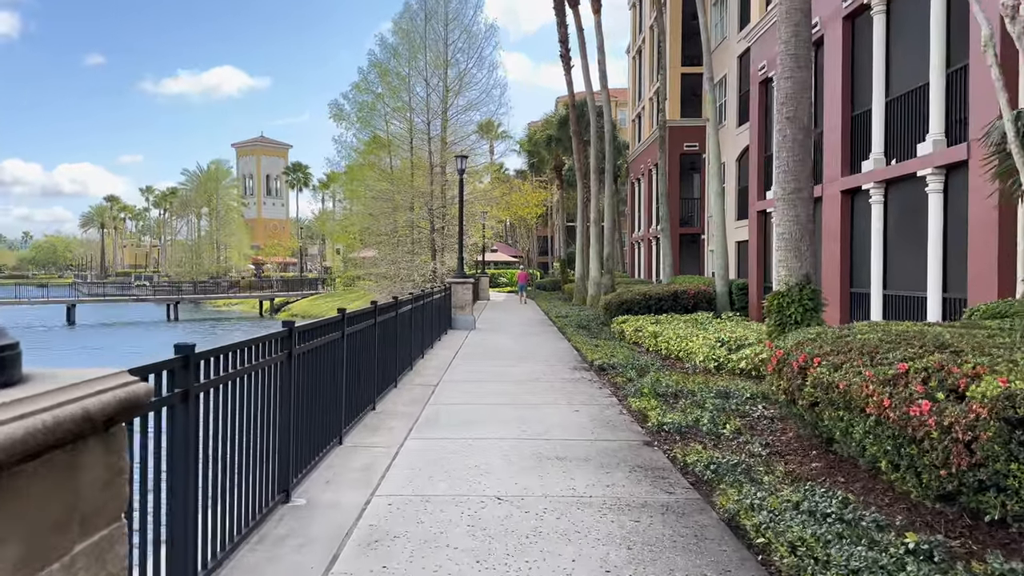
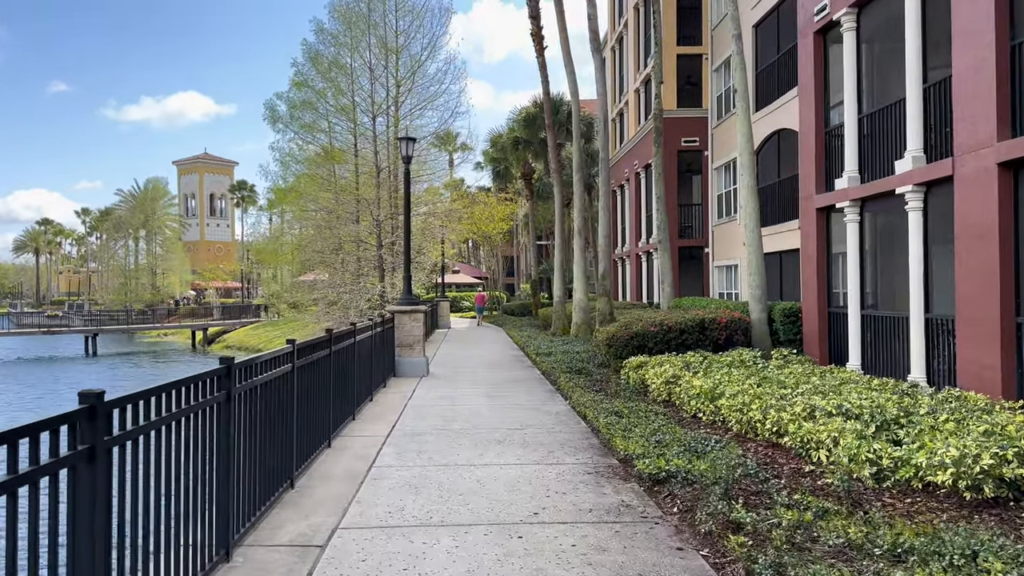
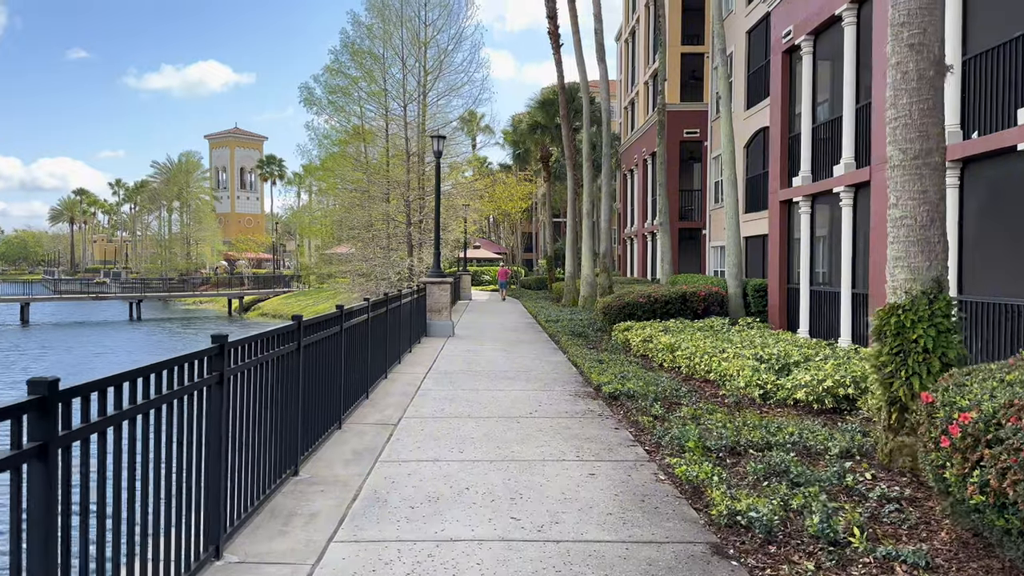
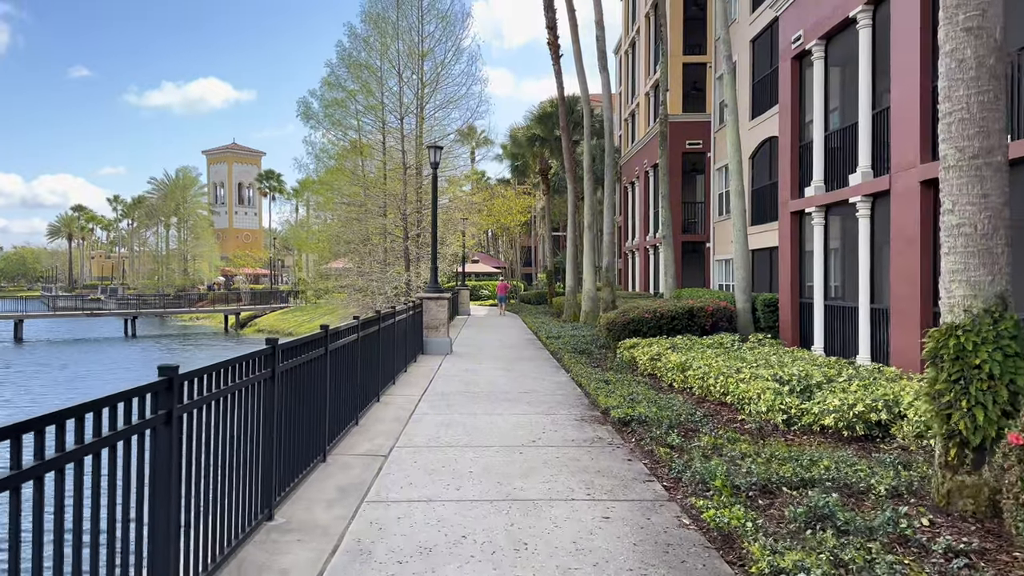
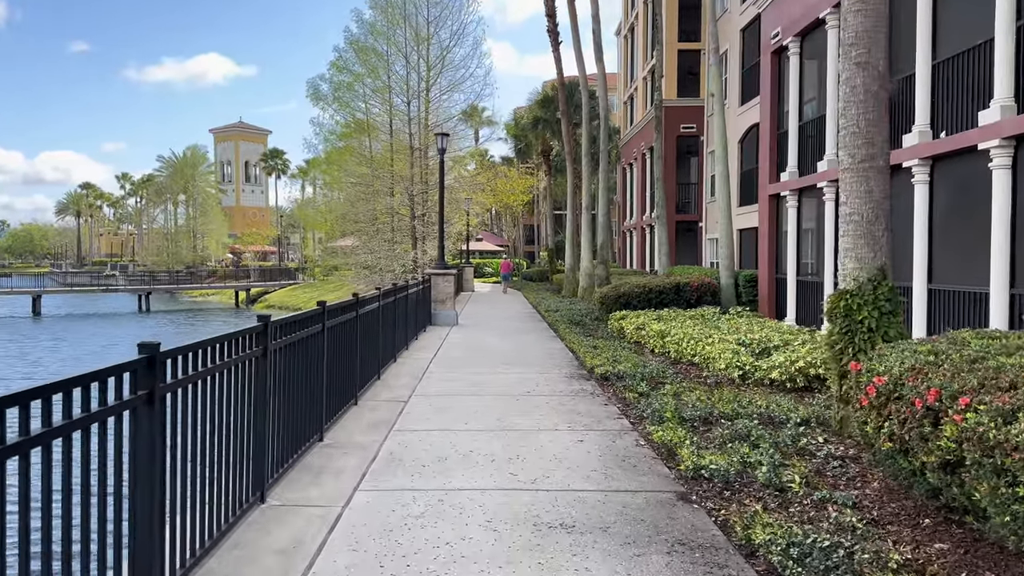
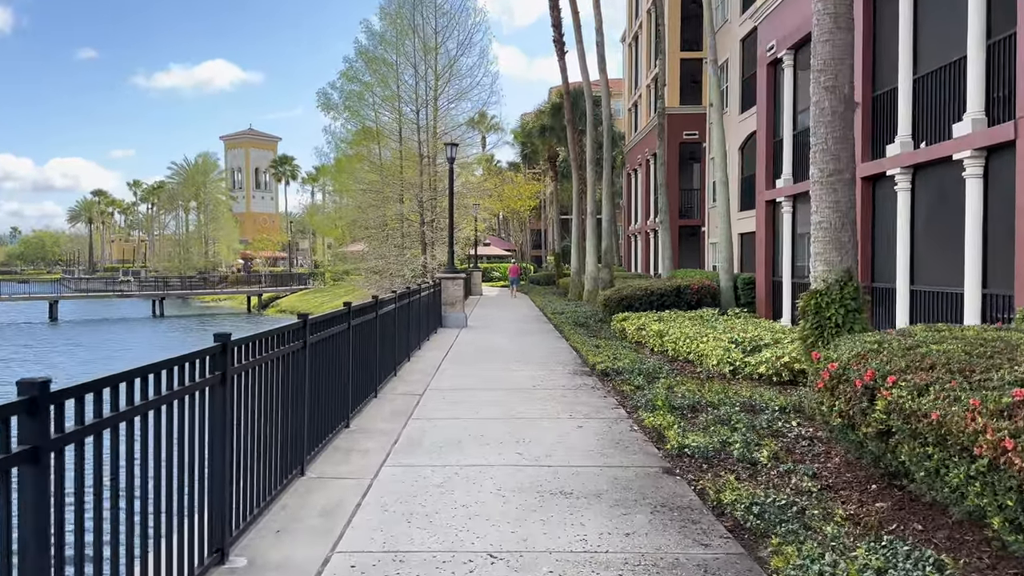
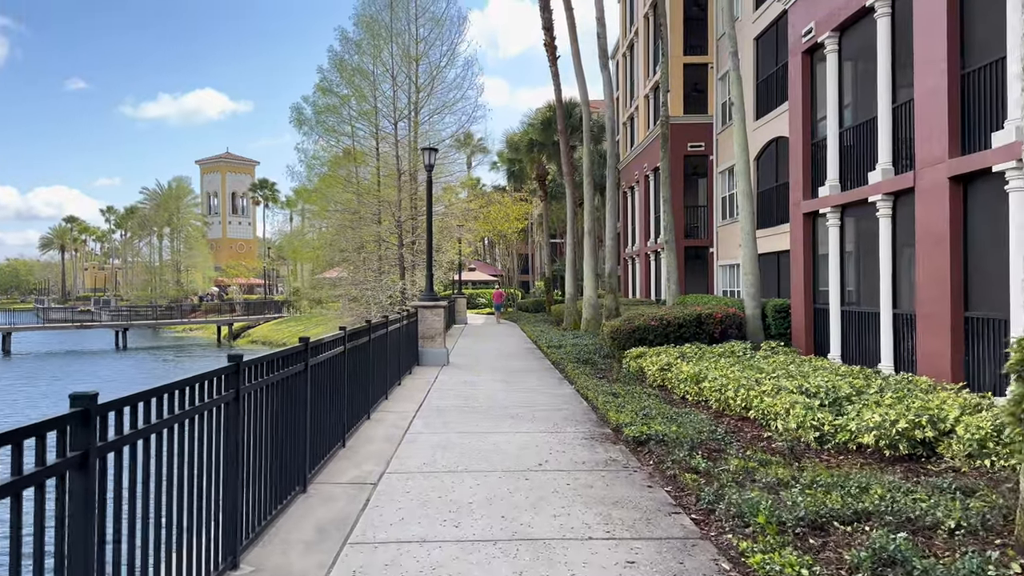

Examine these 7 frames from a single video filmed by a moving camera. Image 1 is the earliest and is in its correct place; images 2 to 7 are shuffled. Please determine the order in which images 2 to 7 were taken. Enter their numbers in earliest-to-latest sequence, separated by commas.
6, 5, 3, 4, 7, 2
